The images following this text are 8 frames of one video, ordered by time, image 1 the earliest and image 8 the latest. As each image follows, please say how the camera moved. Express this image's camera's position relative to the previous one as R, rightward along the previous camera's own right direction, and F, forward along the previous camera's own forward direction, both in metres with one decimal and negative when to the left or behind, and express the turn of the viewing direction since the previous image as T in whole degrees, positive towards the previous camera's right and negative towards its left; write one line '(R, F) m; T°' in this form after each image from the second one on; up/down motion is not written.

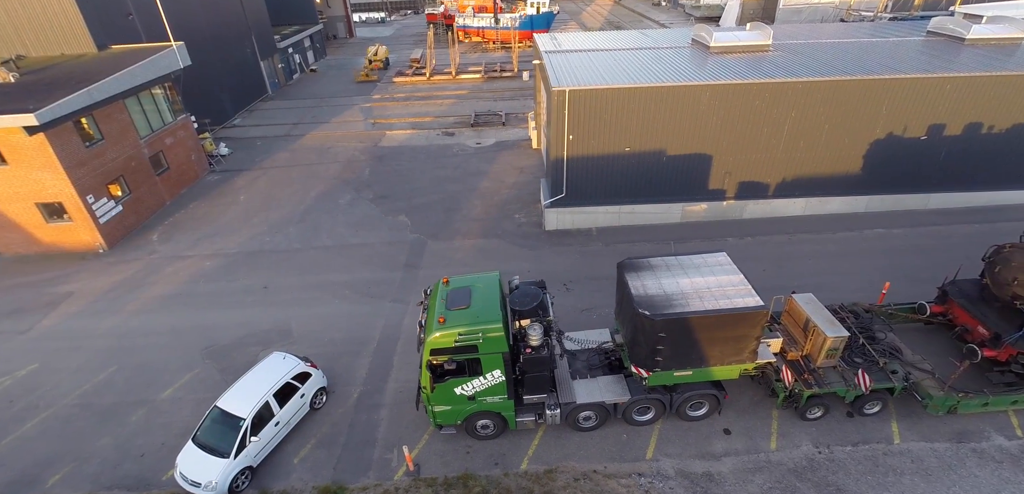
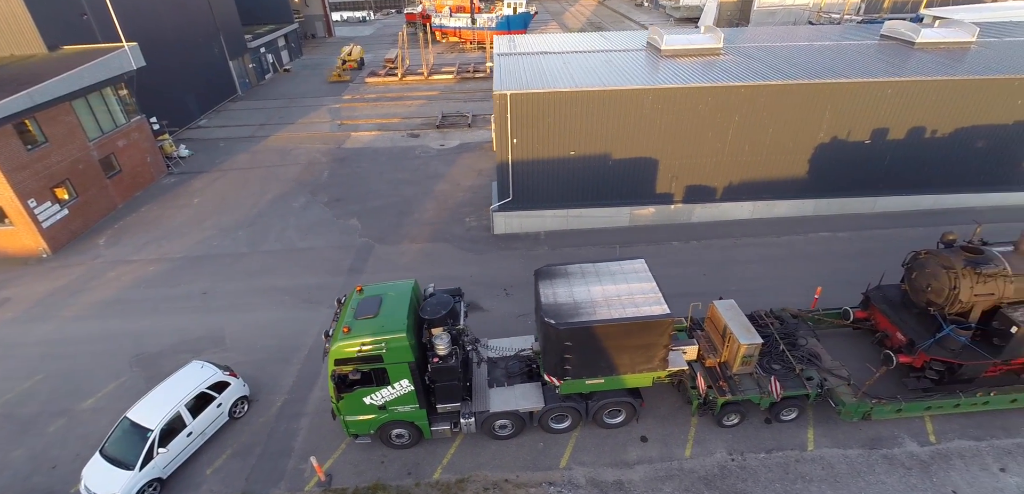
(+1.8, +0.1) m; +1°
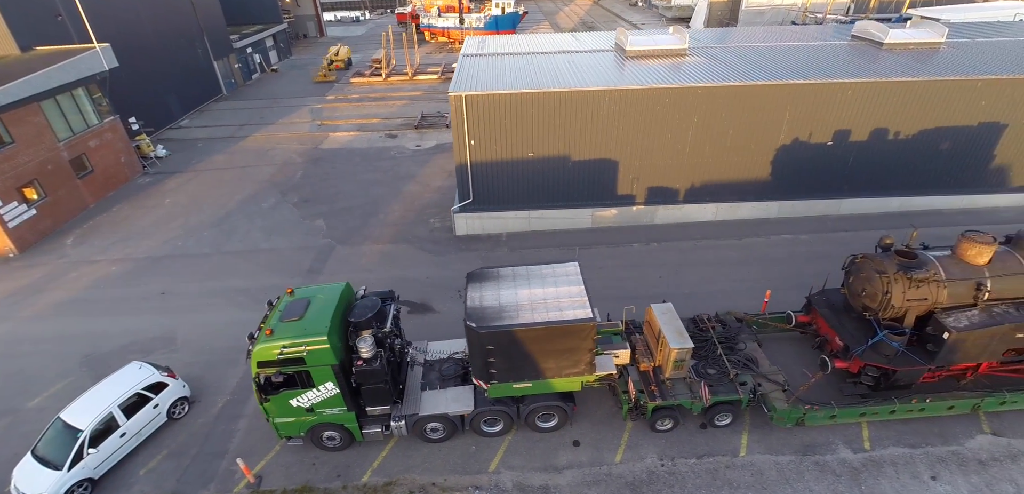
(+1.6, +0.1) m; 0°
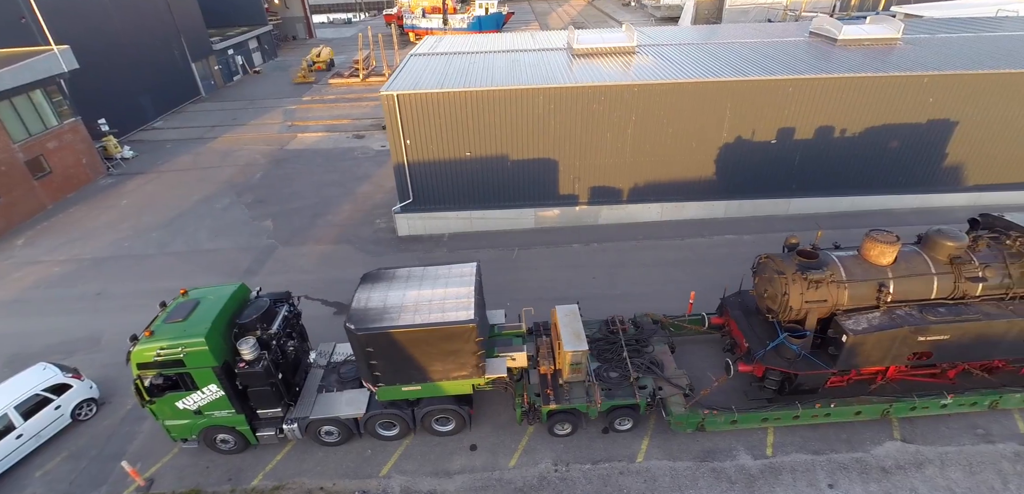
(+2.4, +0.2) m; -1°
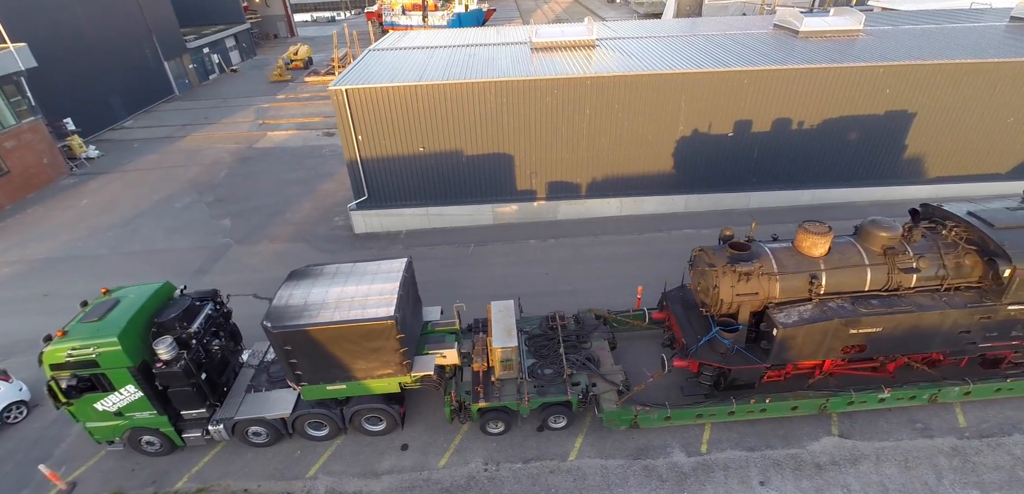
(+1.4, +0.2) m; 0°
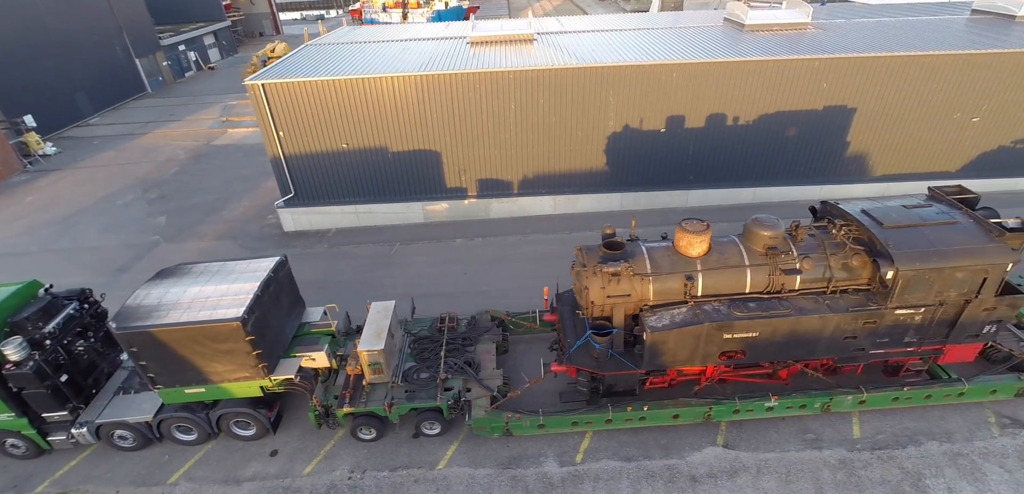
(+2.7, +0.4) m; -1°
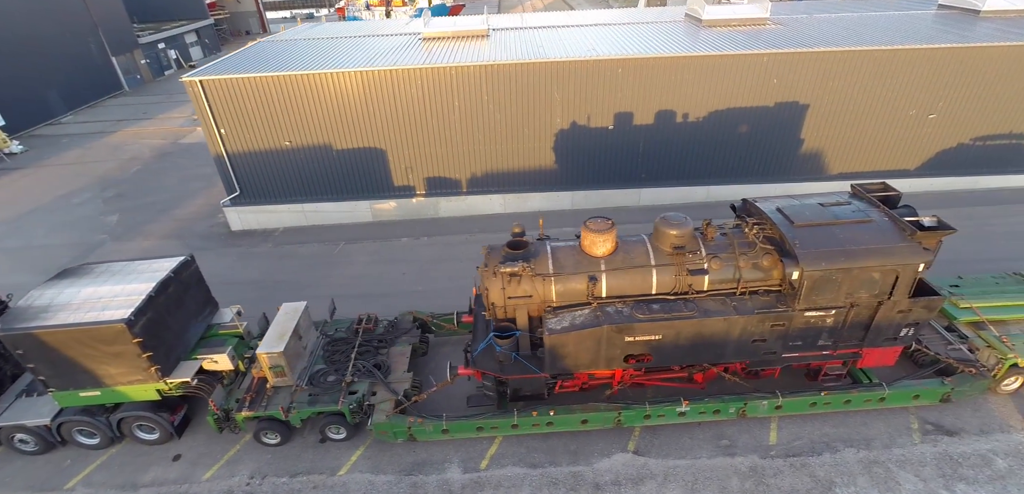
(+1.9, +0.3) m; 0°
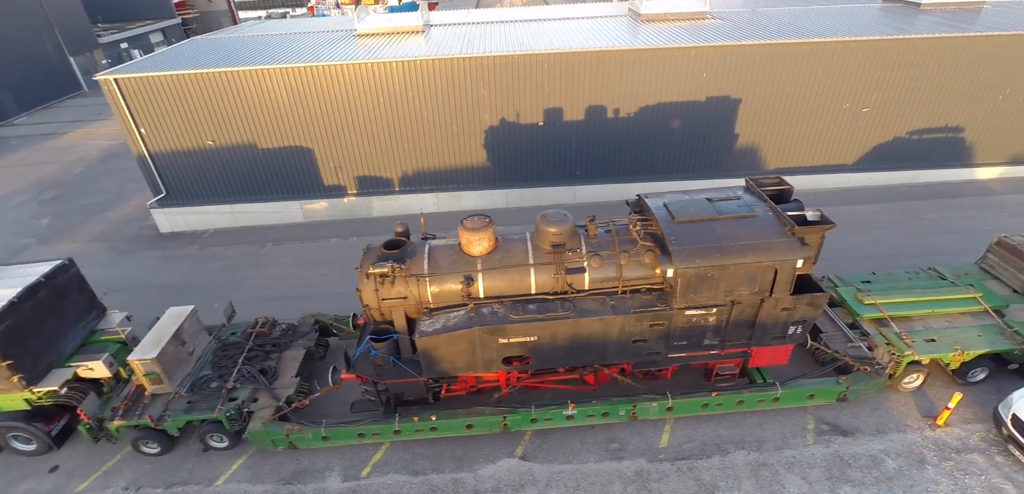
(+2.1, +0.3) m; 0°
